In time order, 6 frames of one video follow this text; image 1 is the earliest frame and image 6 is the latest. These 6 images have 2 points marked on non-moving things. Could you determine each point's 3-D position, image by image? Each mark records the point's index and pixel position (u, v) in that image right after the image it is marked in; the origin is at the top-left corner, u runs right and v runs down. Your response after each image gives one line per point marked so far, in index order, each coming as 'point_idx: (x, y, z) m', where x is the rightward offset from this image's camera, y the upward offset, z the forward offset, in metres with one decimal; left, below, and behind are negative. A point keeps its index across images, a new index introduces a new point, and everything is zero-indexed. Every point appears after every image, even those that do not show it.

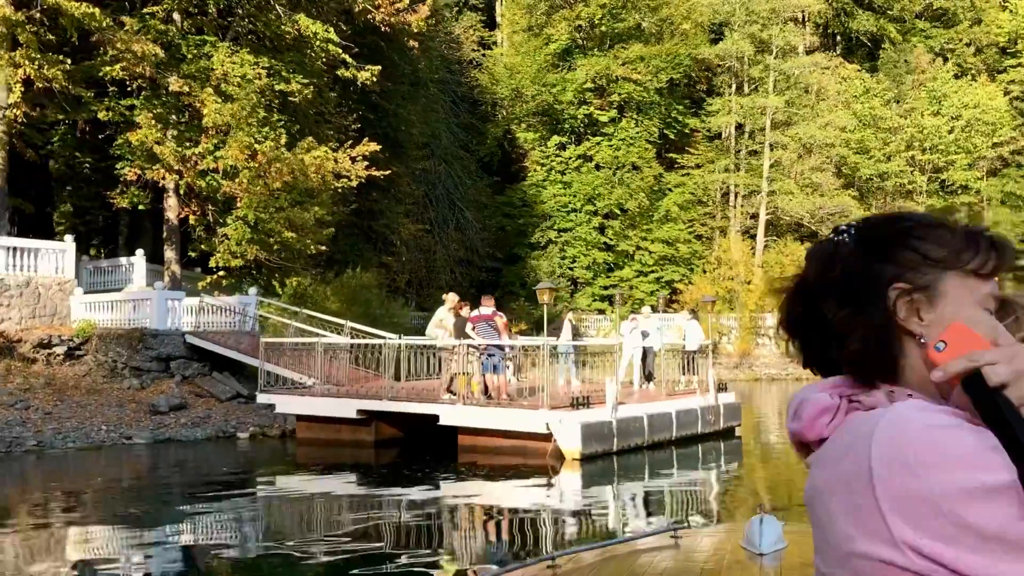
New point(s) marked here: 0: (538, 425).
0: (+0.3, -1.7, +11.3) m
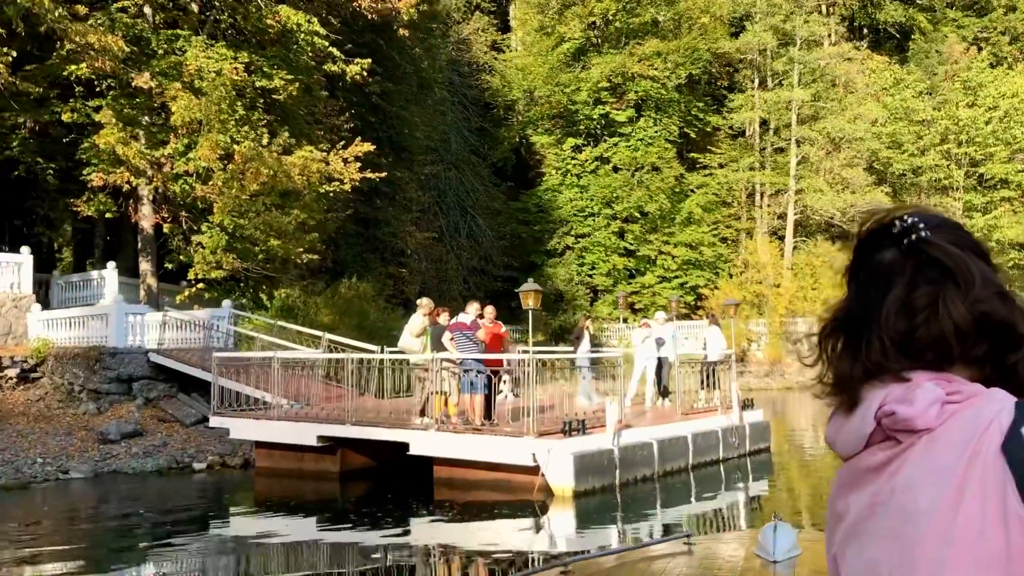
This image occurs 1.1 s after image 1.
0: (+0.1, -1.6, +9.4) m
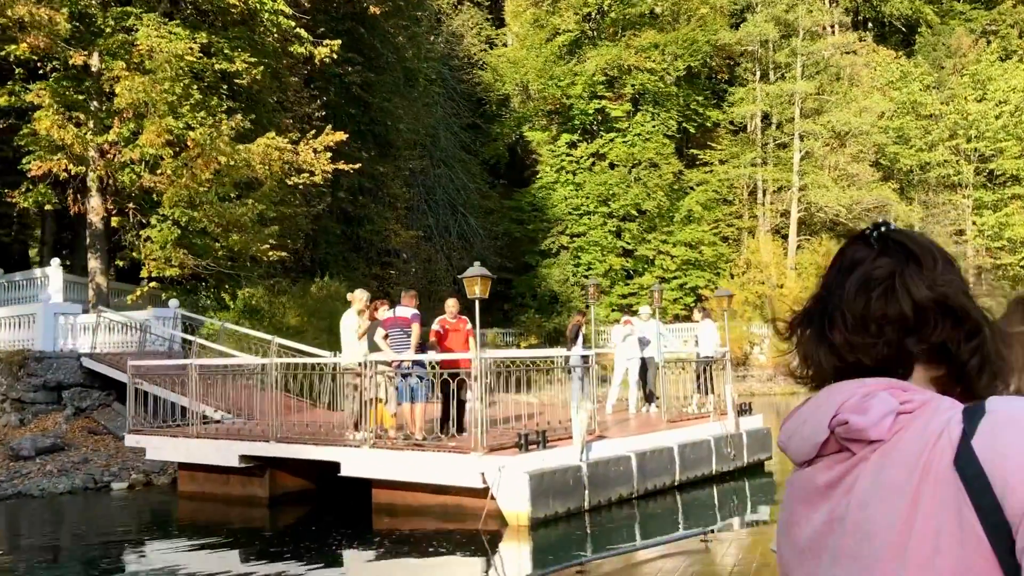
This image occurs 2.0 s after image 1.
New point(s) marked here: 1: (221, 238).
0: (-0.3, -1.5, +7.8) m
1: (-5.6, +0.9, +18.1) m
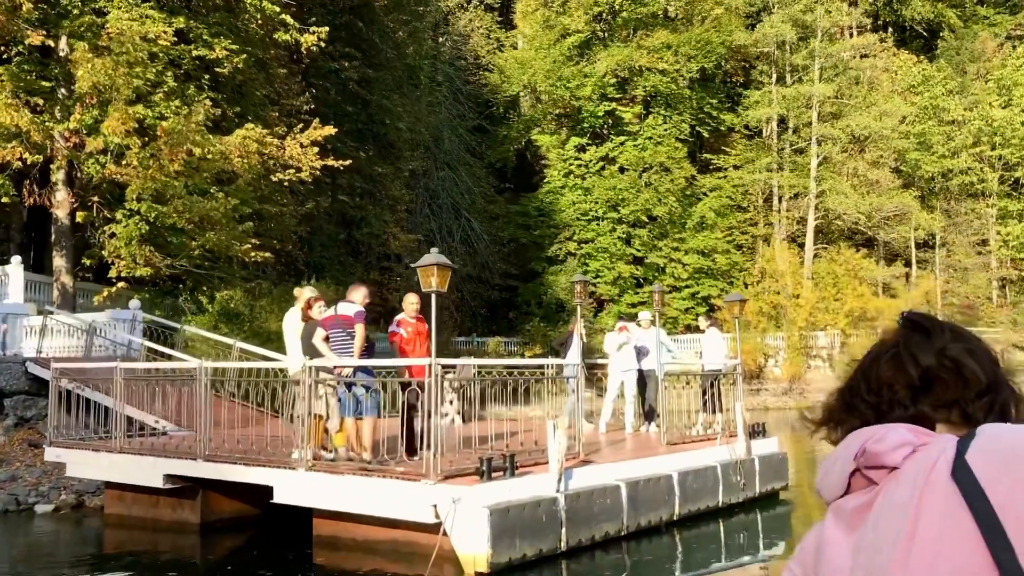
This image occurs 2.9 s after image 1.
0: (-0.6, -1.5, +6.4) m
1: (-5.7, +0.9, +16.8) m
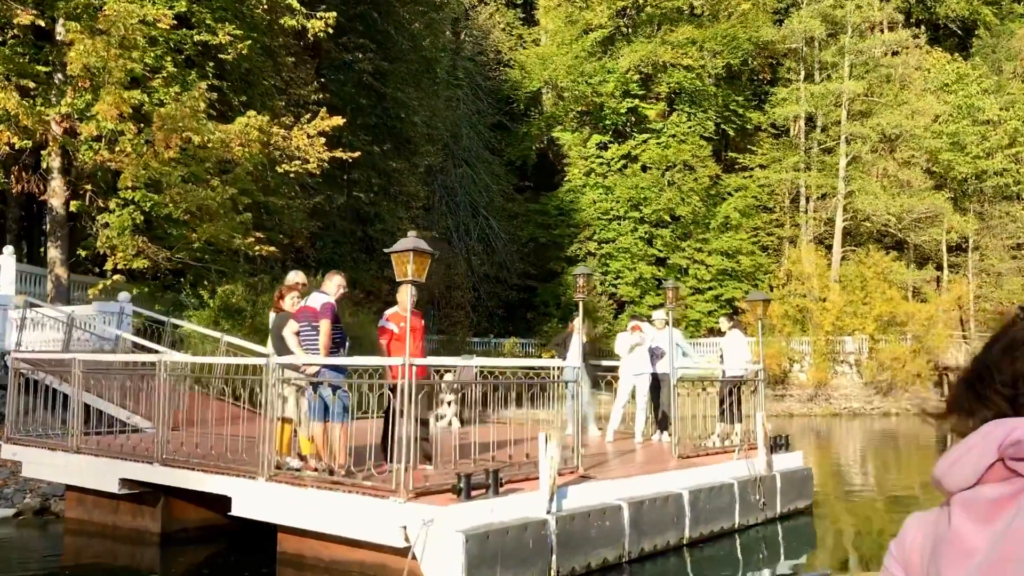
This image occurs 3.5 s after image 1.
0: (-0.7, -1.4, +5.6) m
1: (-5.5, +1.0, +16.2) m
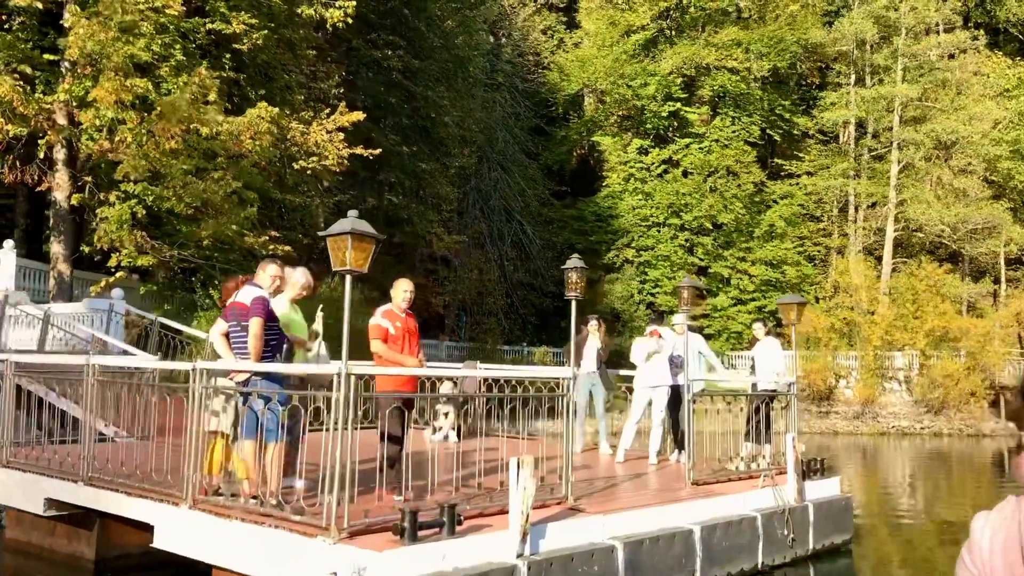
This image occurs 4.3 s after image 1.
0: (-0.9, -1.4, +4.6) m
1: (-5.1, +1.1, +15.4) m
